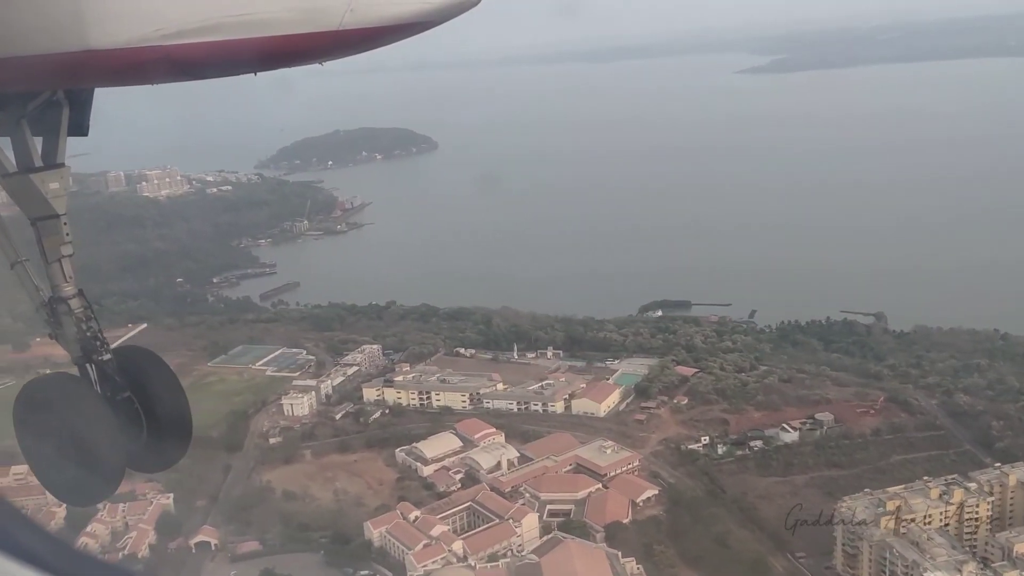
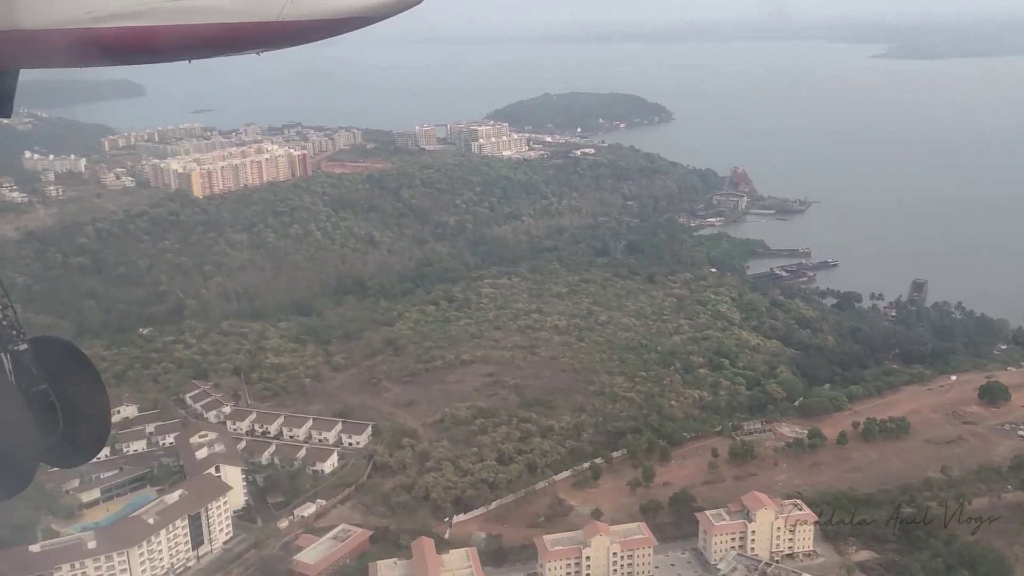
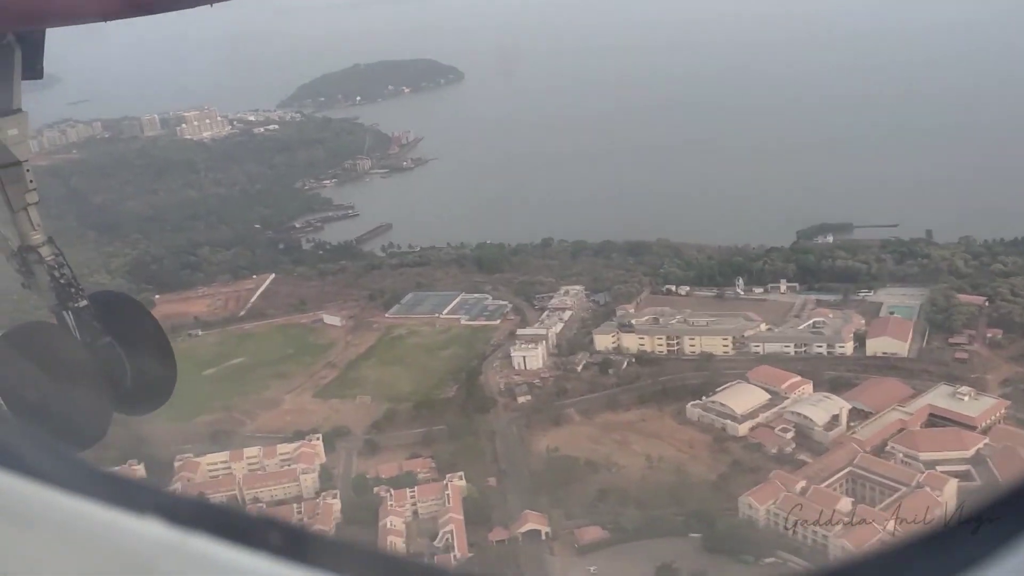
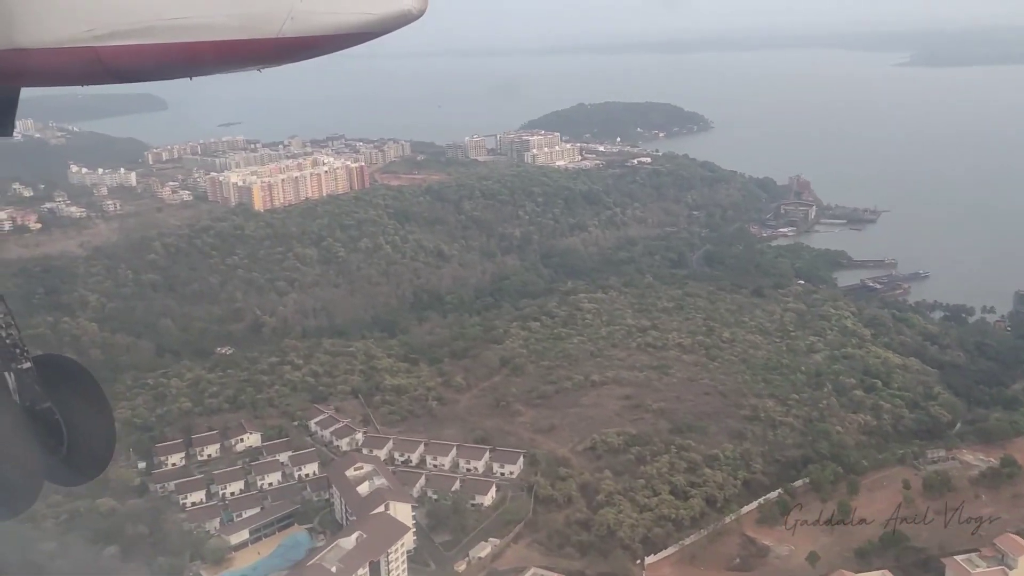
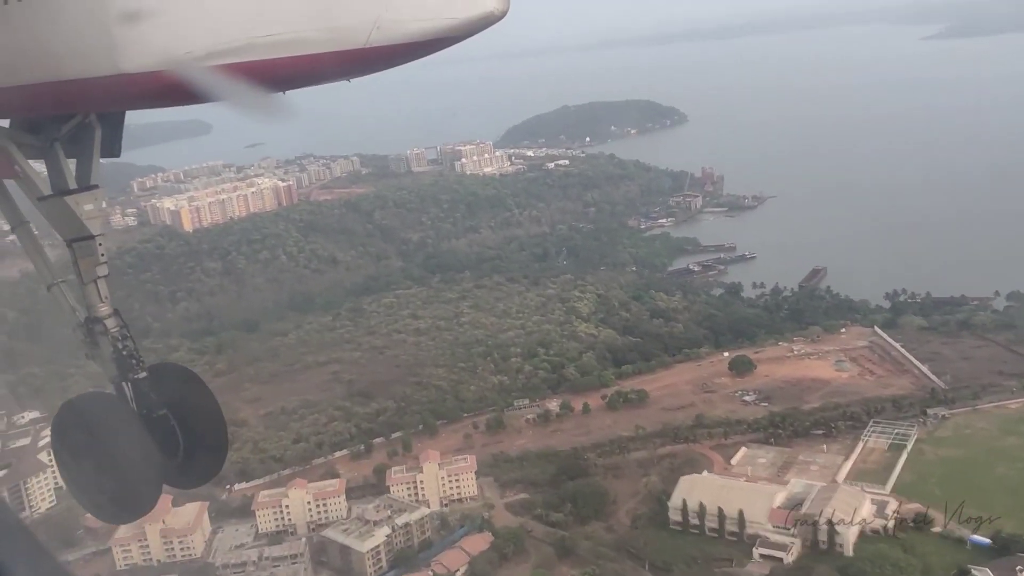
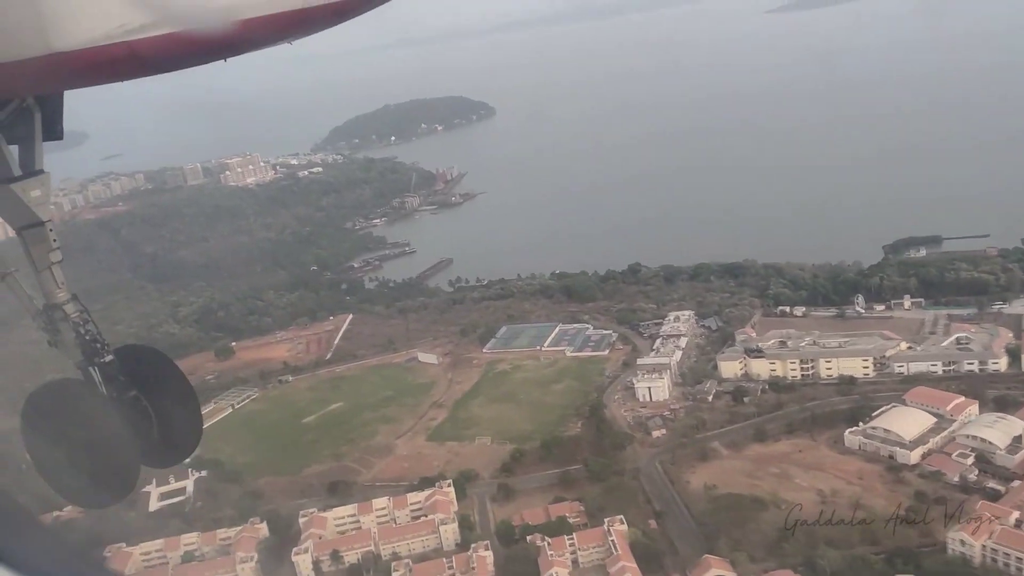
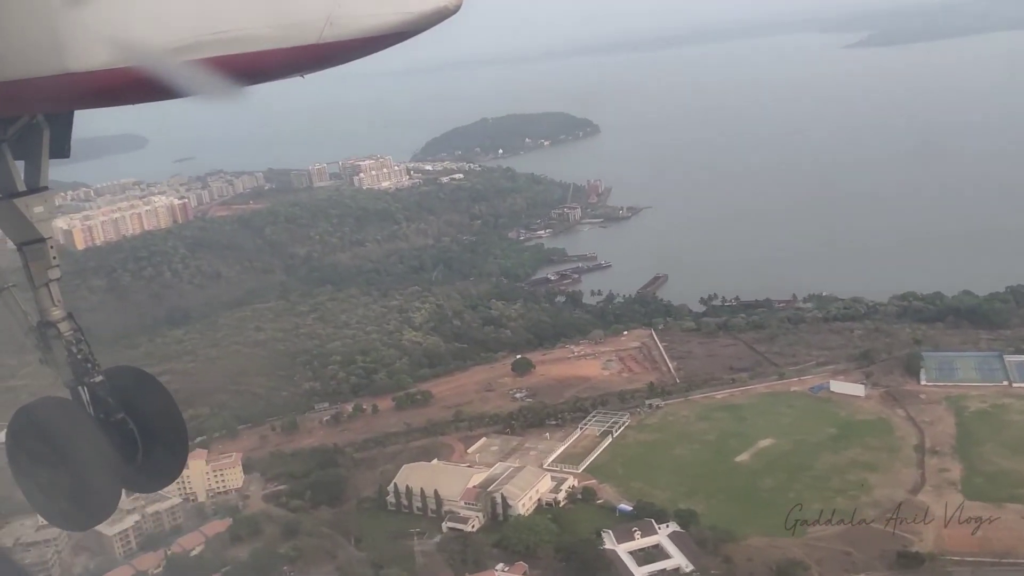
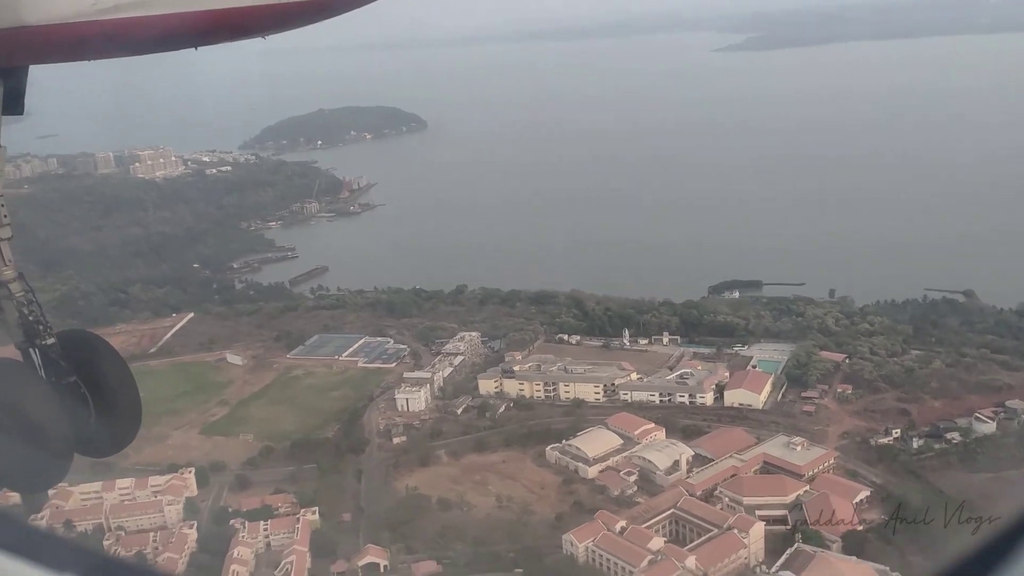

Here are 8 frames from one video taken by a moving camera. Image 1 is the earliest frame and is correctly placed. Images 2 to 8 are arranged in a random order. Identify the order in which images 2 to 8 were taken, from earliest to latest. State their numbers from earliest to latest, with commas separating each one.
8, 3, 6, 7, 5, 2, 4
